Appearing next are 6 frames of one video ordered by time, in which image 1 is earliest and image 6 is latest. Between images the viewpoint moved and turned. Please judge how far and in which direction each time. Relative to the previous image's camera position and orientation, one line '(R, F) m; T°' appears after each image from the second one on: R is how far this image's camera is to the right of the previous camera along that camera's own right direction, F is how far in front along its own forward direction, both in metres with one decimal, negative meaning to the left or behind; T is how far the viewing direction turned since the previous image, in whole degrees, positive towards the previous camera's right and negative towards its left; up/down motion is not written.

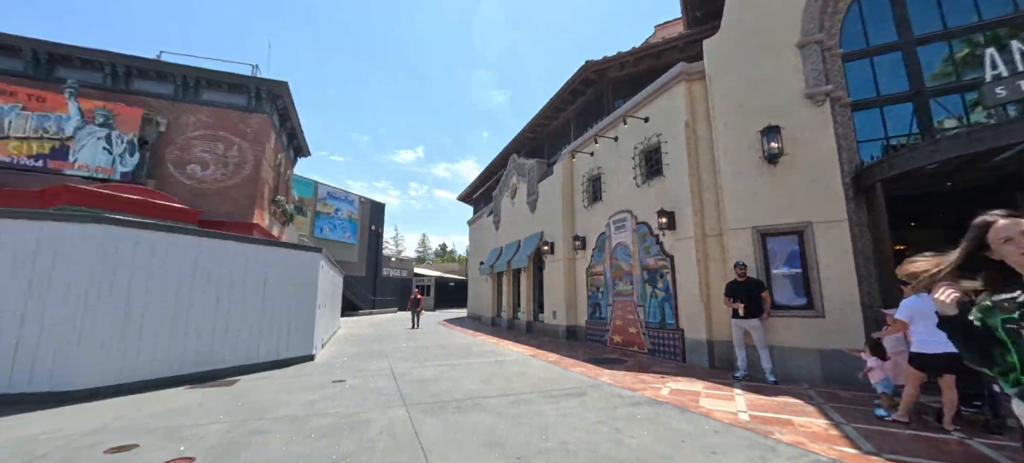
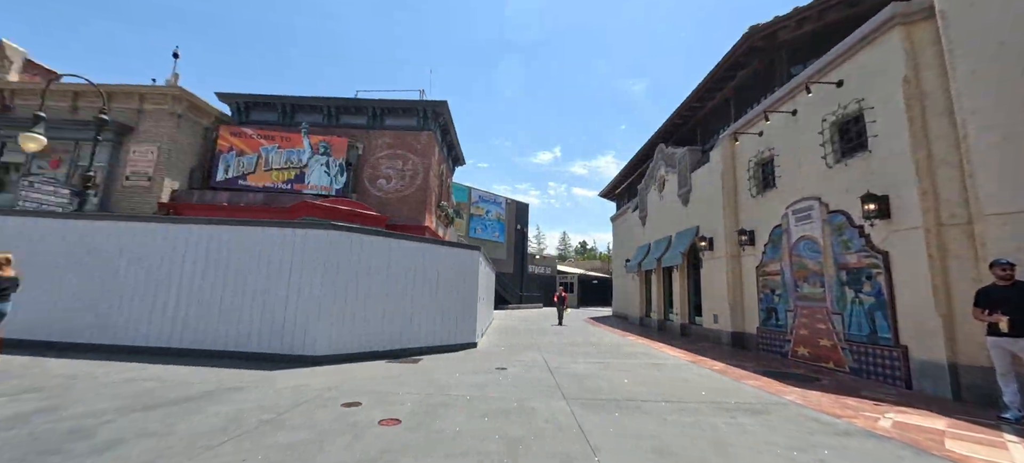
(-0.4, 0.0) m; -20°
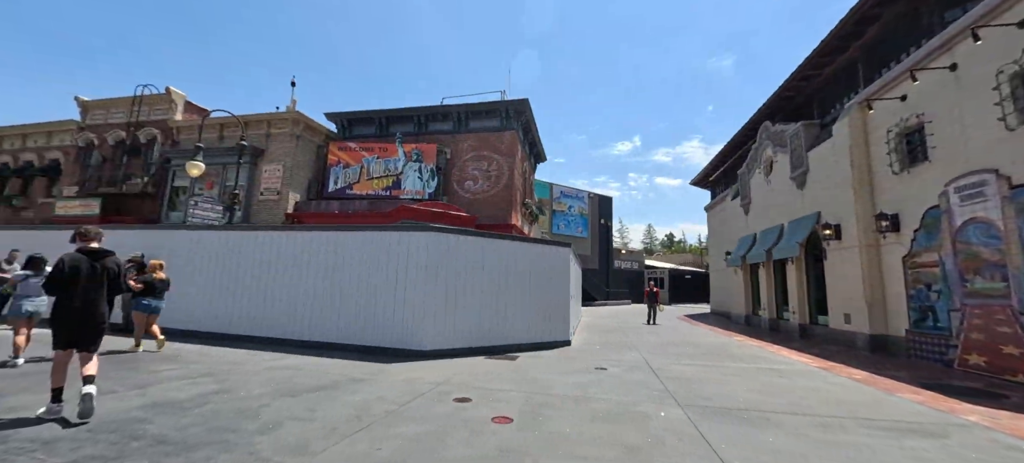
(-0.3, +0.1) m; -12°
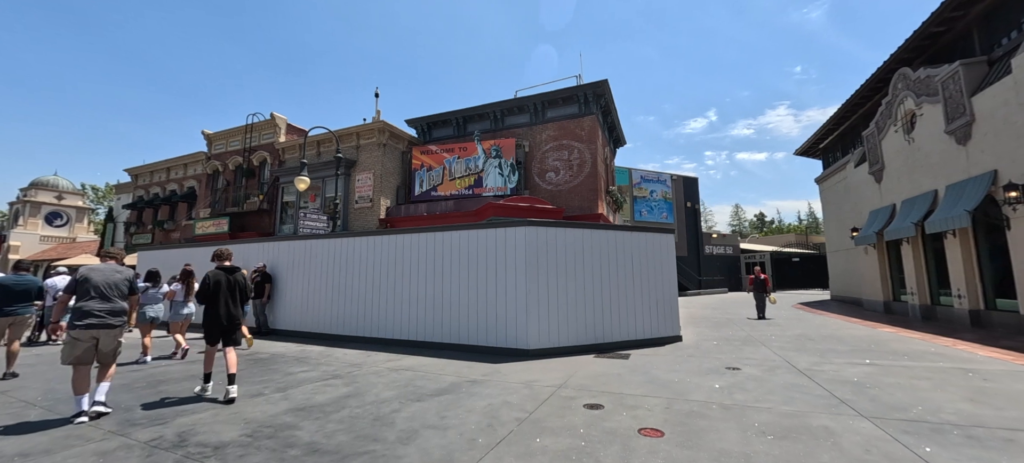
(-0.7, +0.4) m; -10°
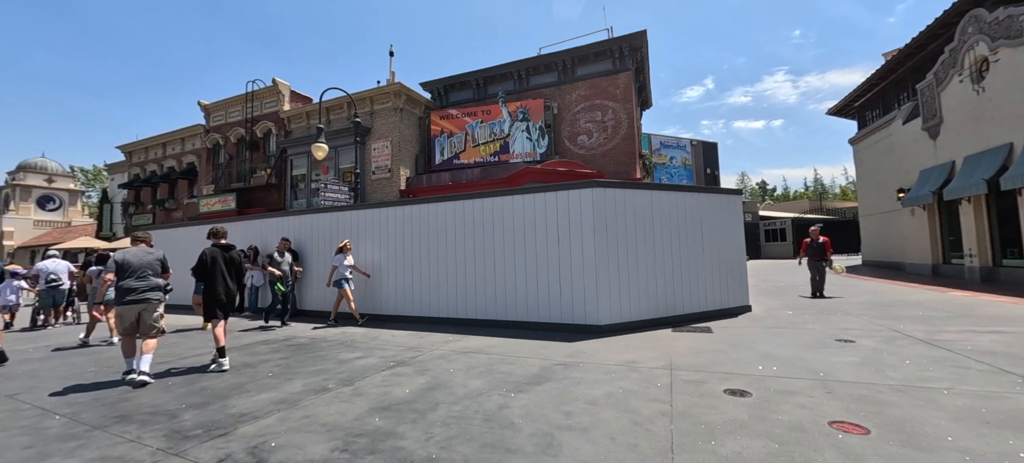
(-1.2, +0.9) m; 0°
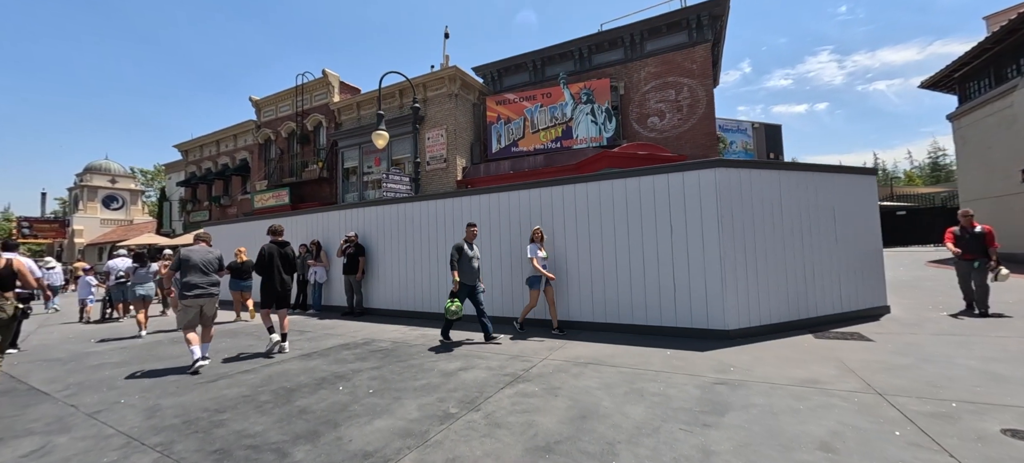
(-1.2, +0.8) m; -4°
